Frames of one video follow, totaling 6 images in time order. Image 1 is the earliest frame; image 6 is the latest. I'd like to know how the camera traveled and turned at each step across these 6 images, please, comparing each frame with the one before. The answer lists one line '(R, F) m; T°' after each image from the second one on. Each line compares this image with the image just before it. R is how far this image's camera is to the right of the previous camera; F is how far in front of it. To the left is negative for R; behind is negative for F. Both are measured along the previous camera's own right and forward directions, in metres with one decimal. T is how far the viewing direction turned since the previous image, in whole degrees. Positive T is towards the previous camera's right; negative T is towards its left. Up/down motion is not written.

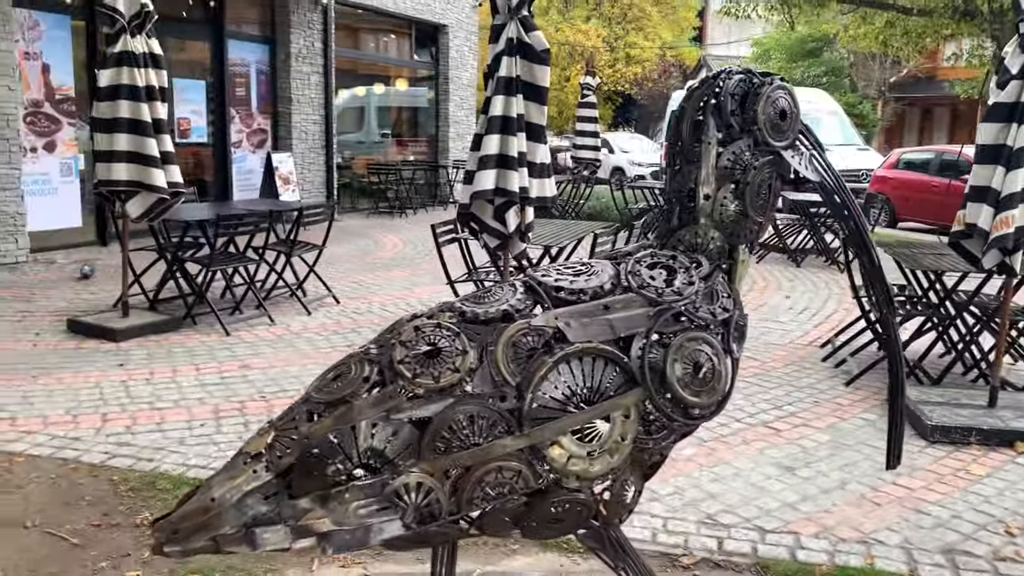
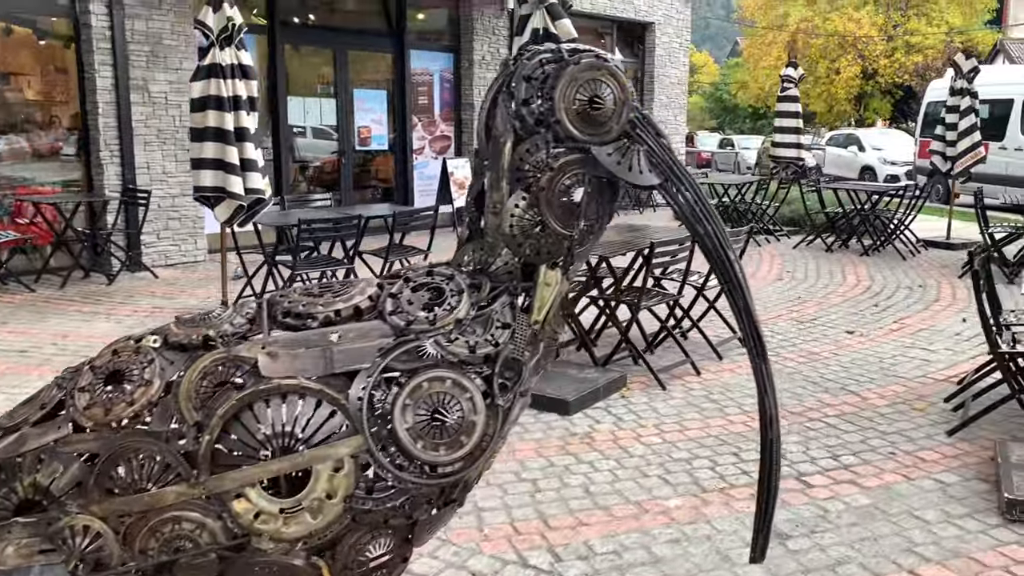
(+1.2, +0.6) m; -17°
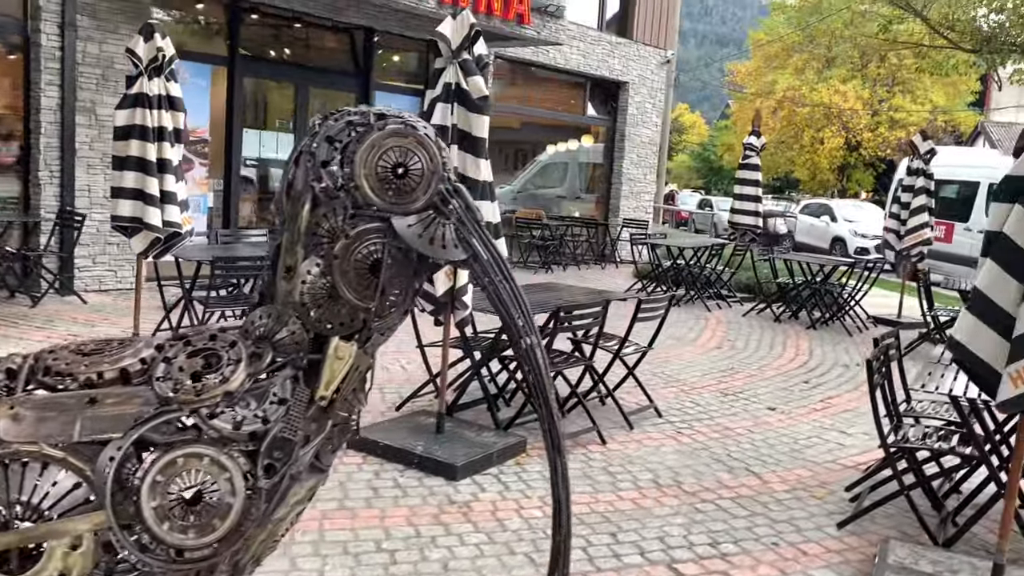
(+0.4, +0.1) m; +1°
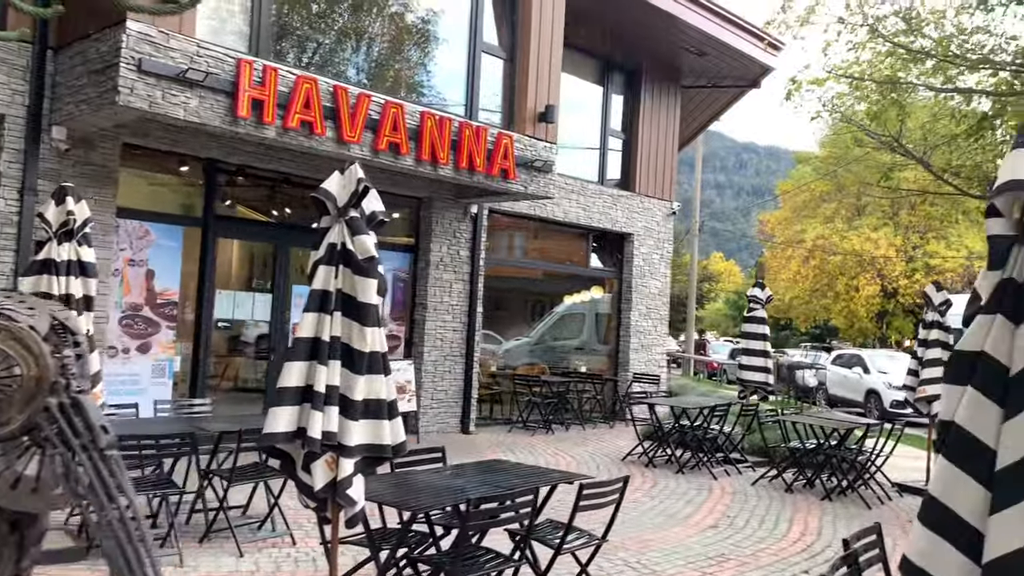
(+0.6, +0.6) m; -3°
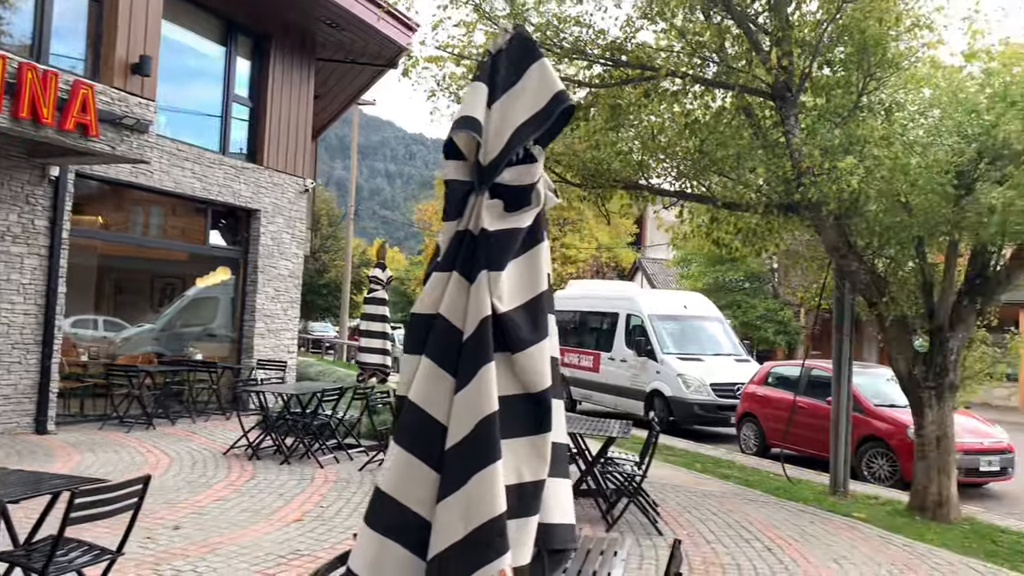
(+0.7, +0.4) m; +21°
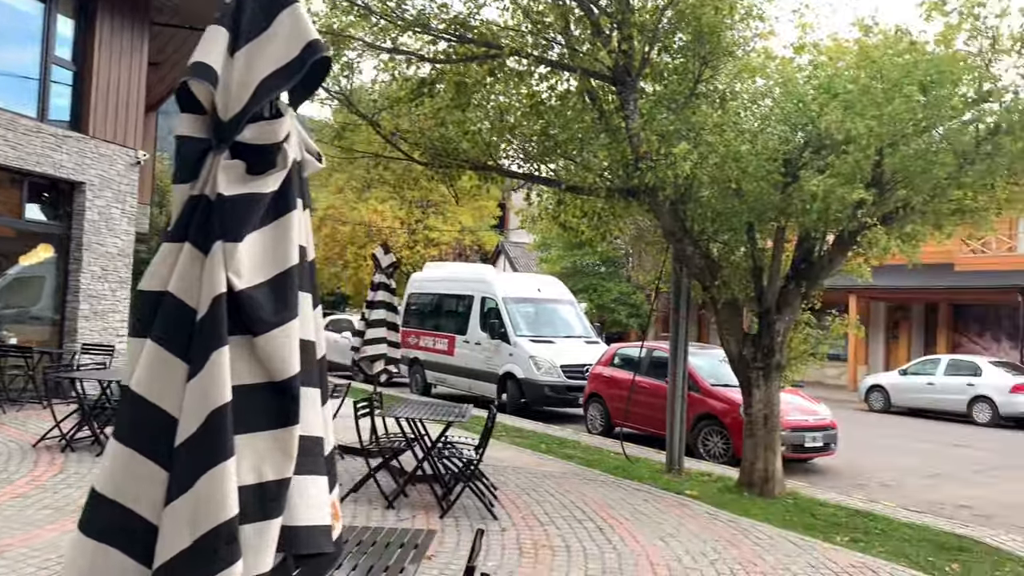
(+0.2, +0.2) m; +9°
